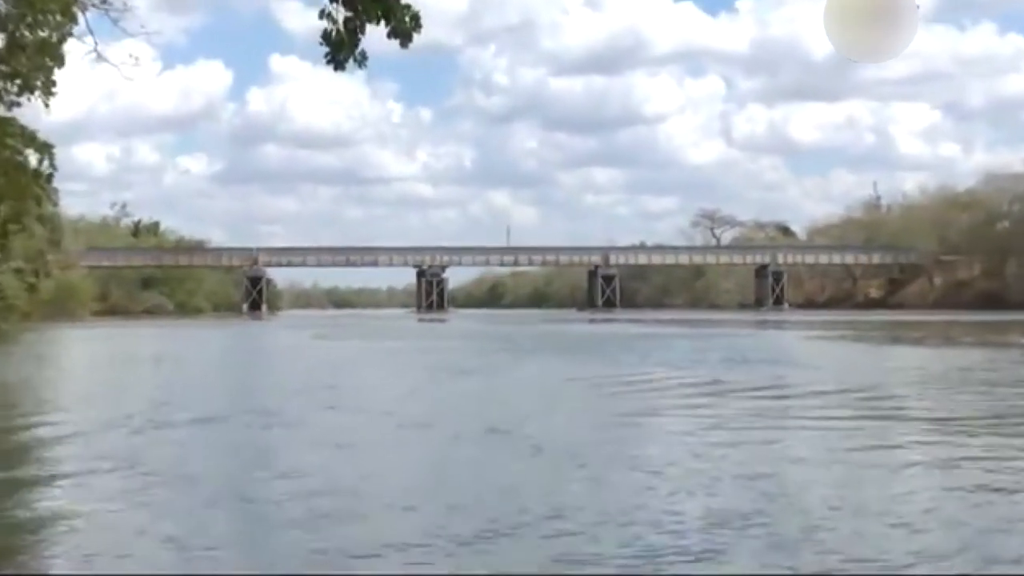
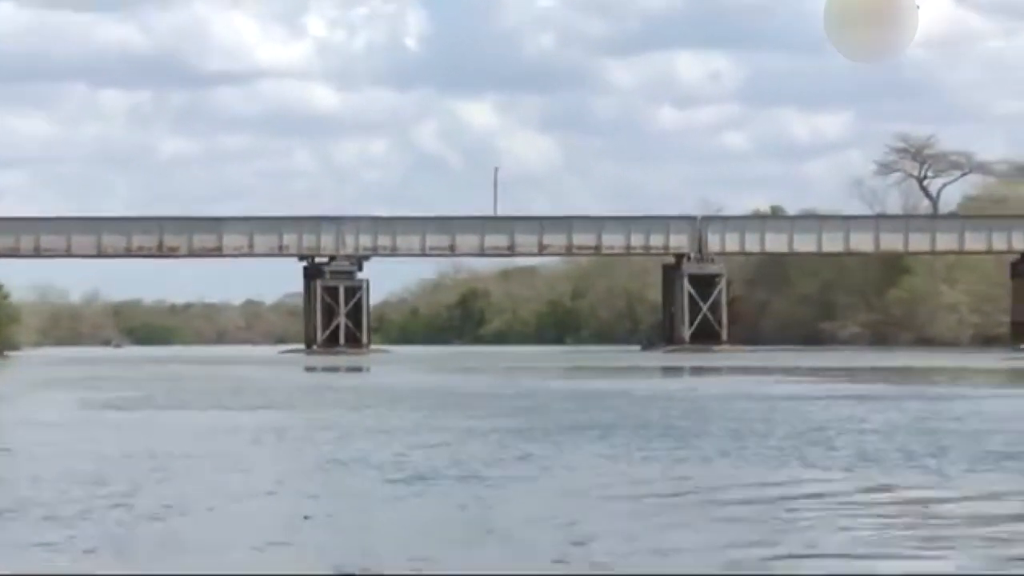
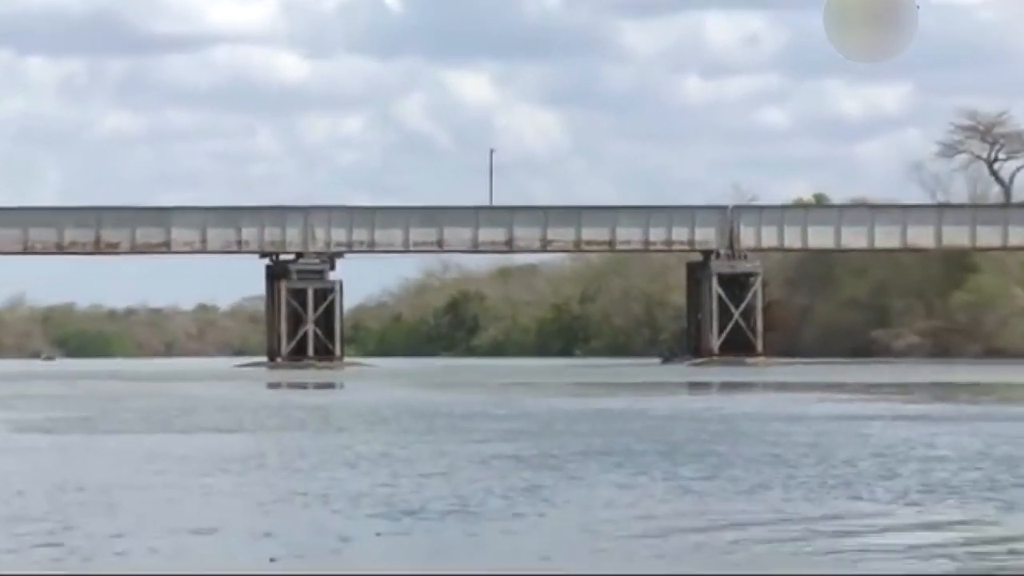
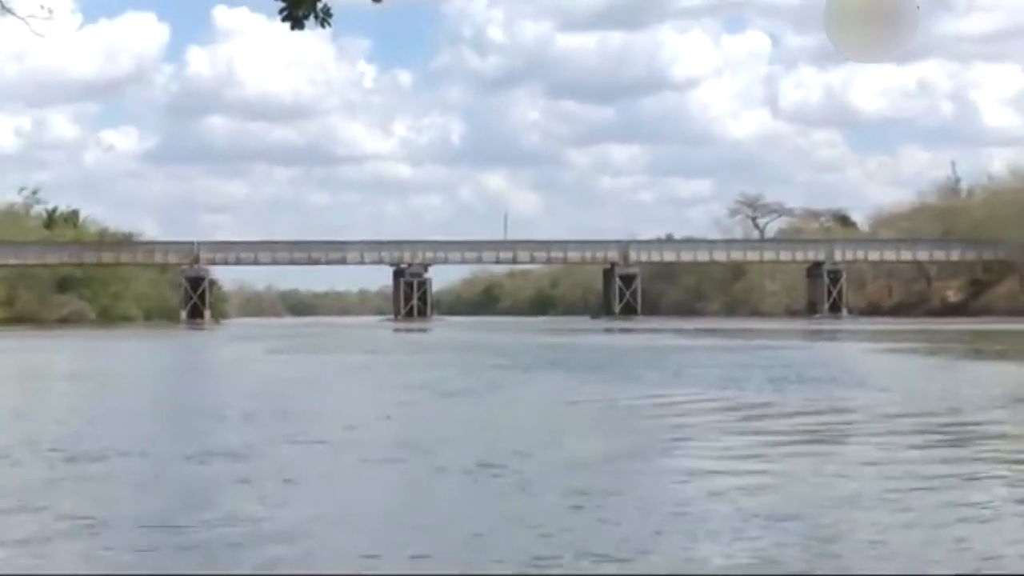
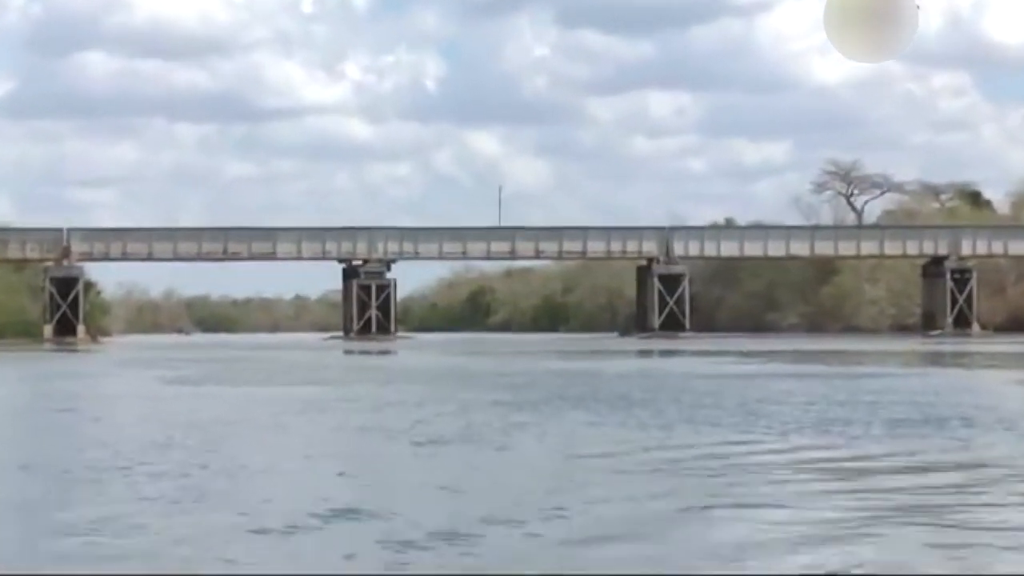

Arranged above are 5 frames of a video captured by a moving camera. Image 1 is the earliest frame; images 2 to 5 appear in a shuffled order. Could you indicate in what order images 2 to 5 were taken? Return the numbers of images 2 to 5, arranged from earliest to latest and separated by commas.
4, 5, 2, 3
